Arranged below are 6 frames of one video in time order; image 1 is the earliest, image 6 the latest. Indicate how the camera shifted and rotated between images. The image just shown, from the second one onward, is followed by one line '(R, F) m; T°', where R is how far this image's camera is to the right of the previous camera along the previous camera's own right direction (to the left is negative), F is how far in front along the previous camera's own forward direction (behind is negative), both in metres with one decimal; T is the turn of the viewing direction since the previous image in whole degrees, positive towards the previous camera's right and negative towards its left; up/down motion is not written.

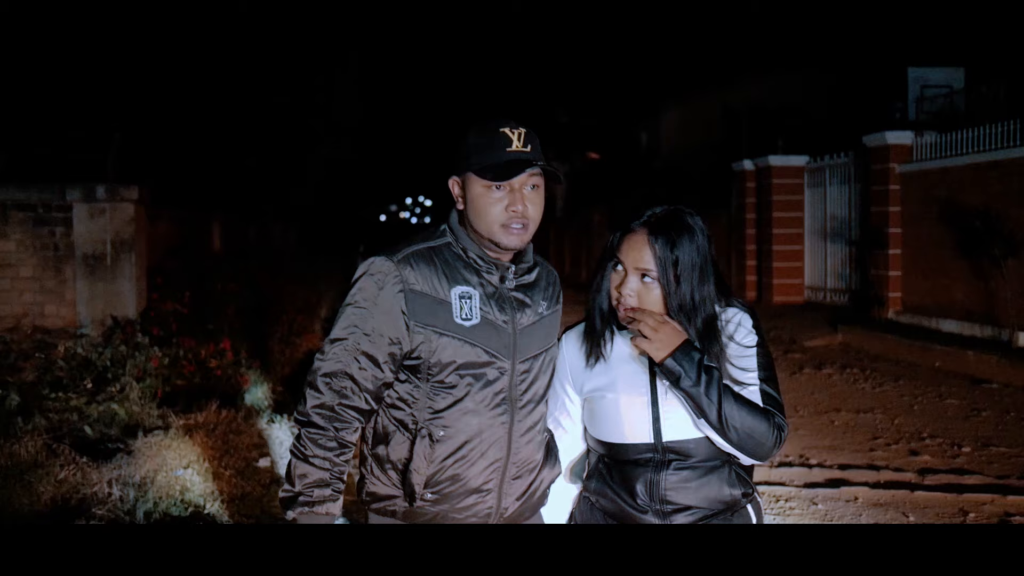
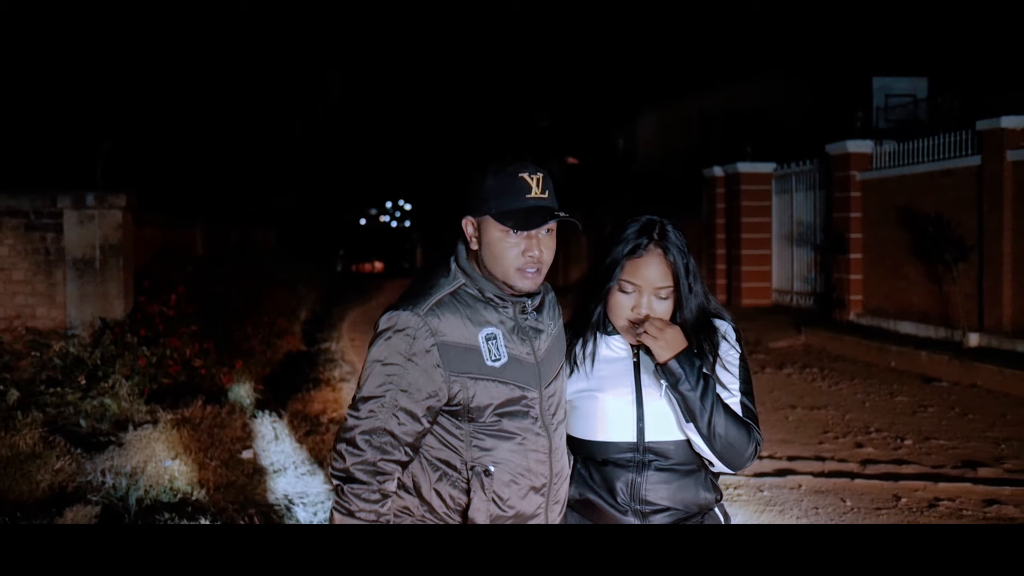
(+0.2, -0.8) m; +1°
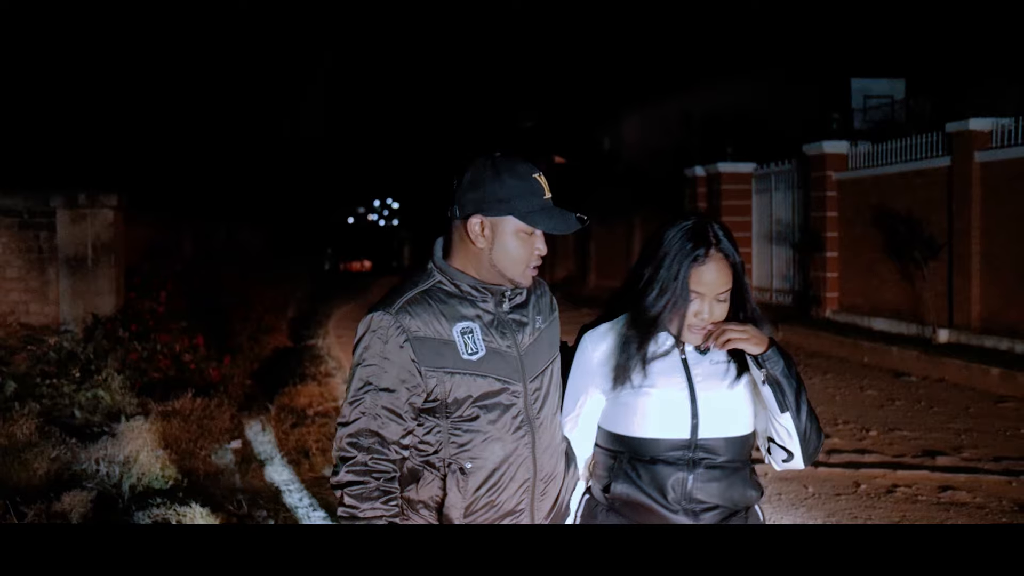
(+0.1, -0.5) m; +1°
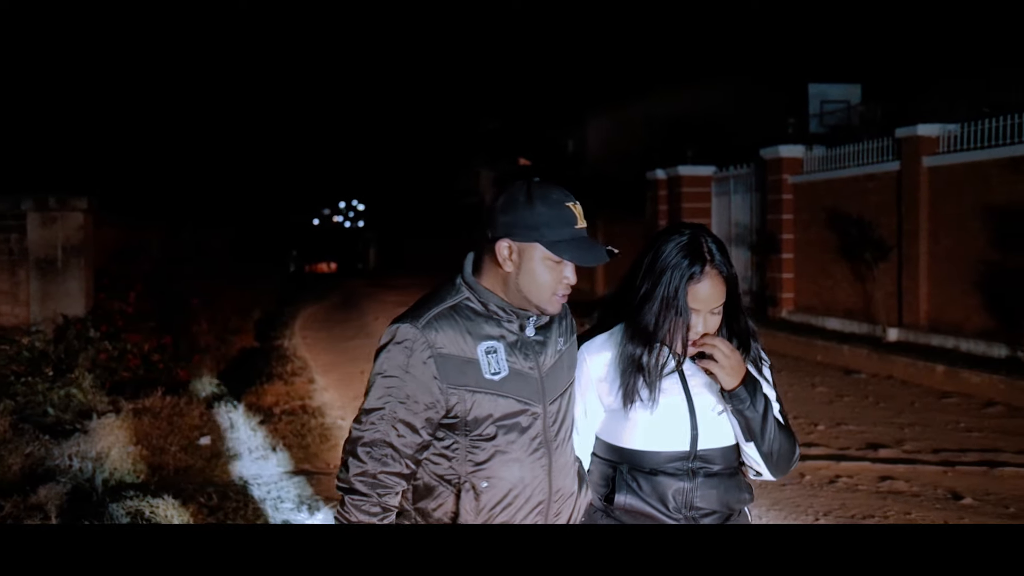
(+0.1, -0.5) m; +2°
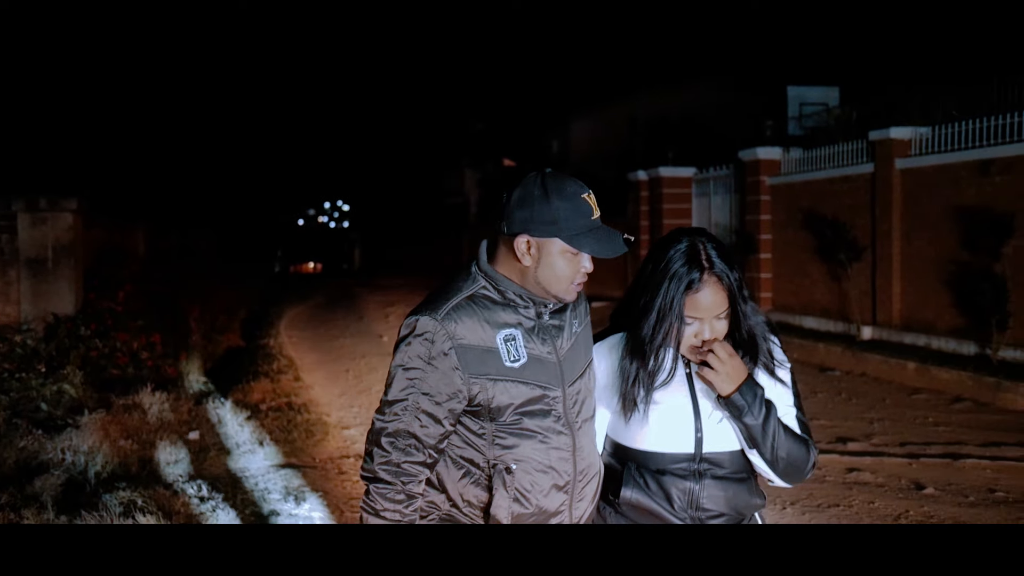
(+0.1, -0.4) m; +1°
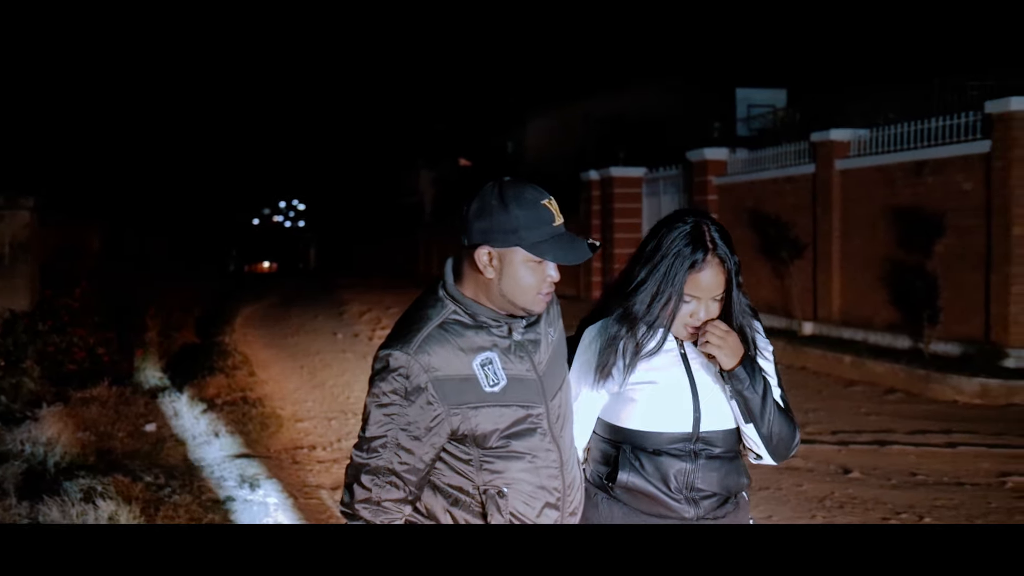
(+0.1, -0.5) m; +3°
